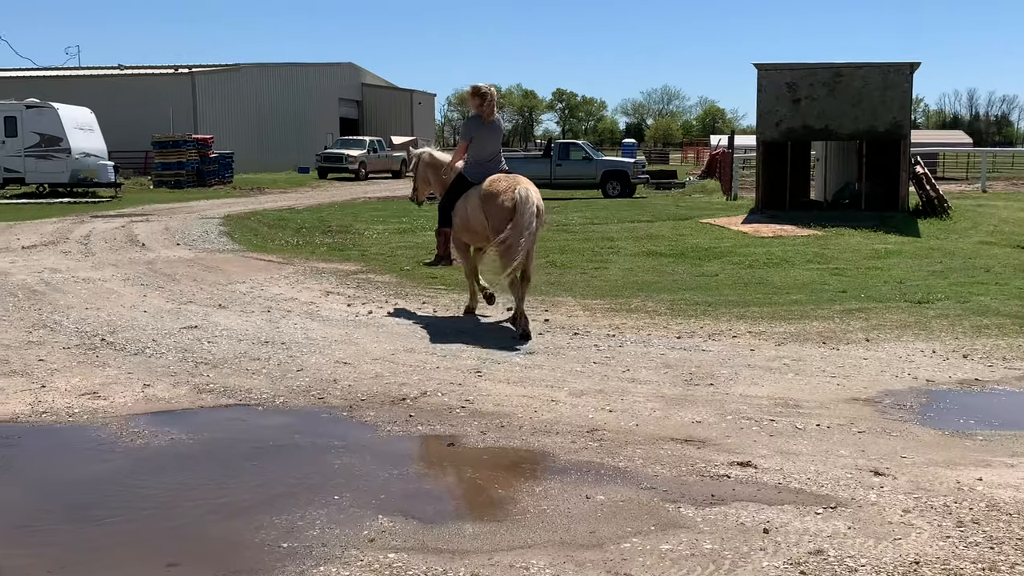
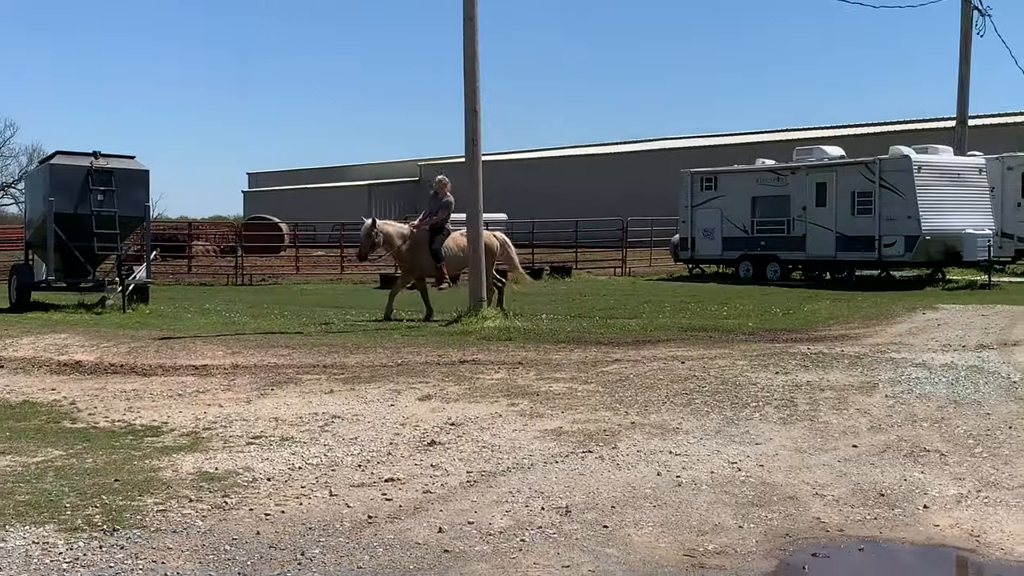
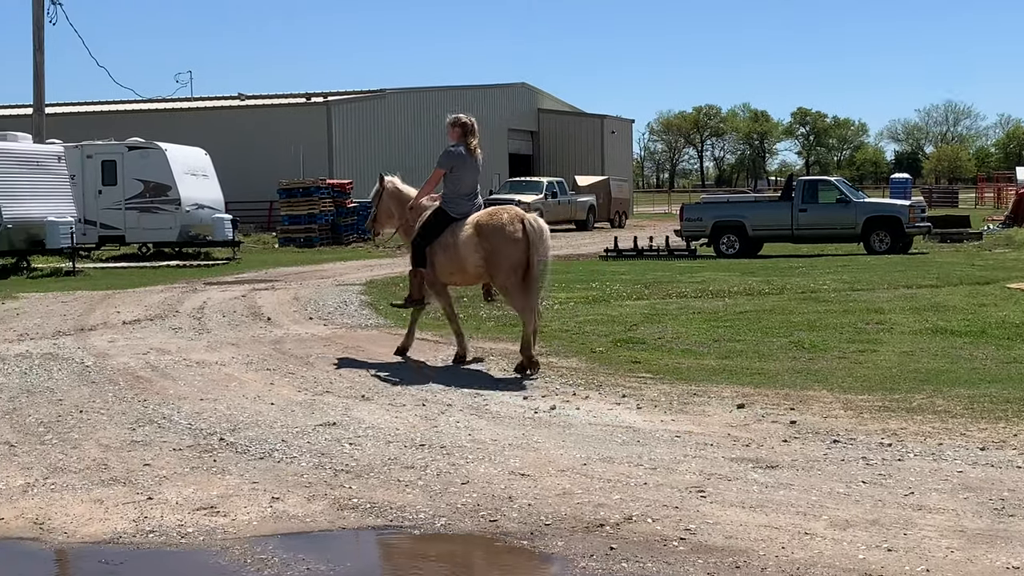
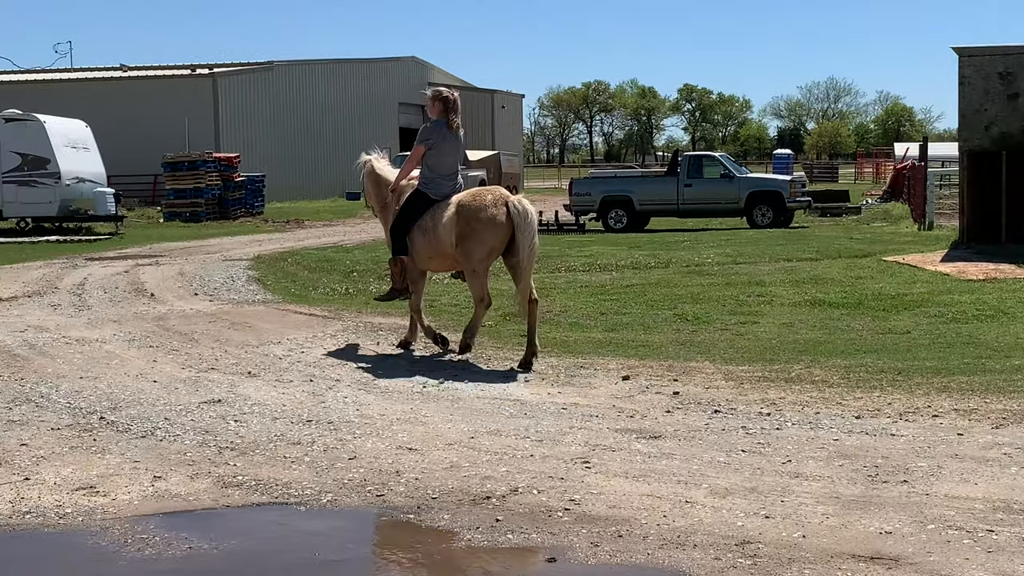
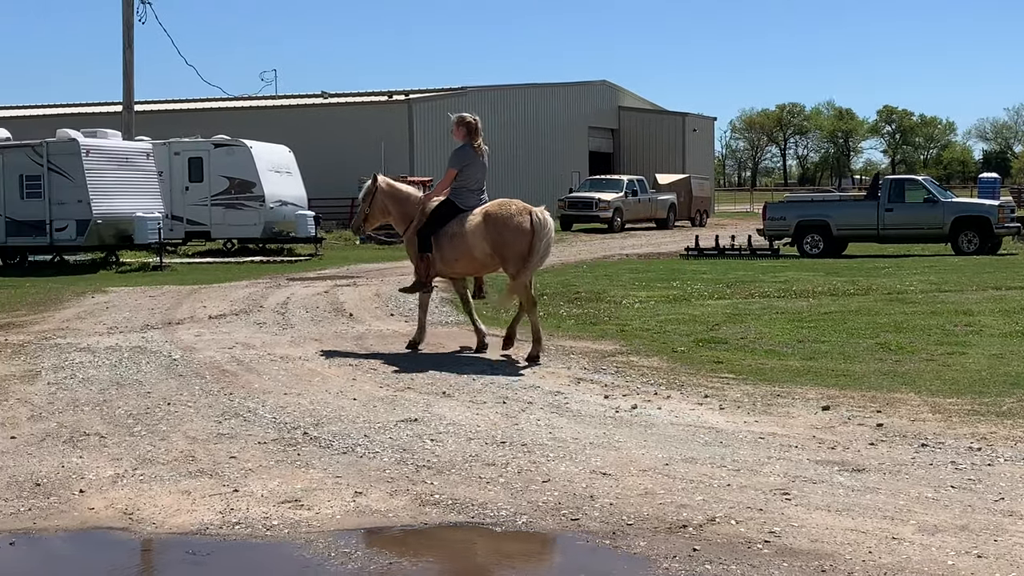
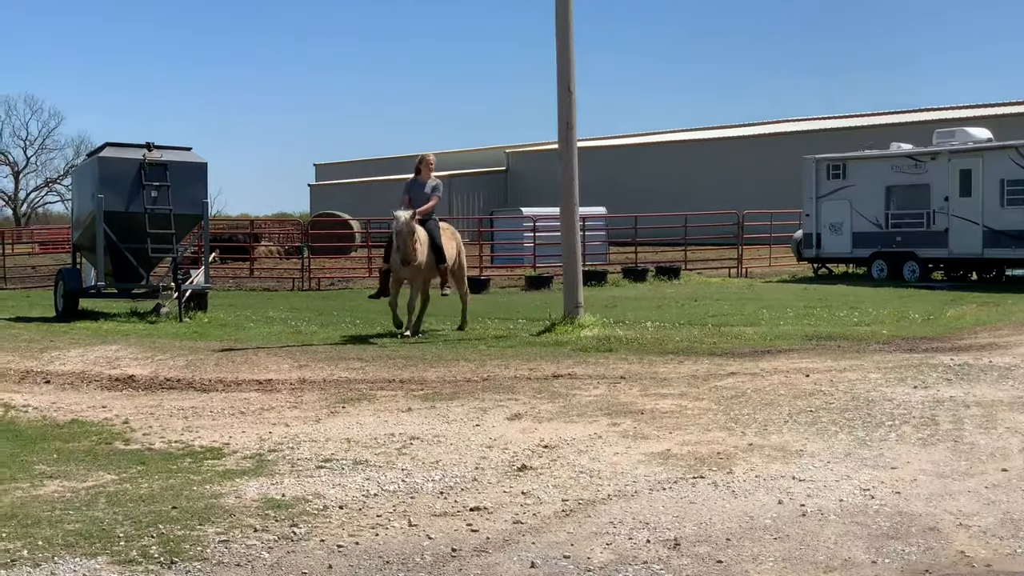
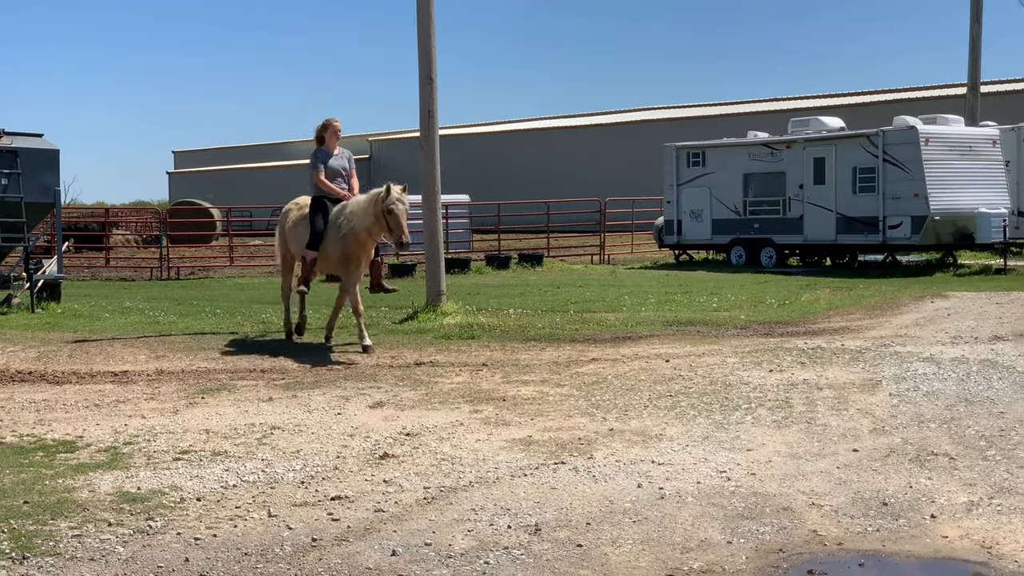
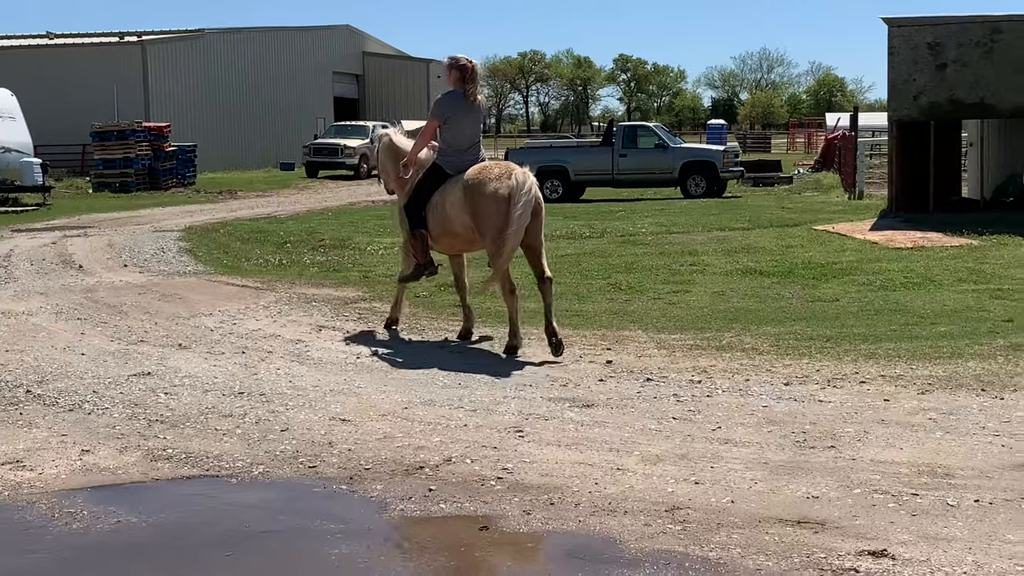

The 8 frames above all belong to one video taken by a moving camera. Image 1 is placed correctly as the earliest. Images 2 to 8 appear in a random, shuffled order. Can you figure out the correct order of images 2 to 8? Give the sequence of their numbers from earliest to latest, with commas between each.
8, 4, 3, 5, 2, 6, 7
